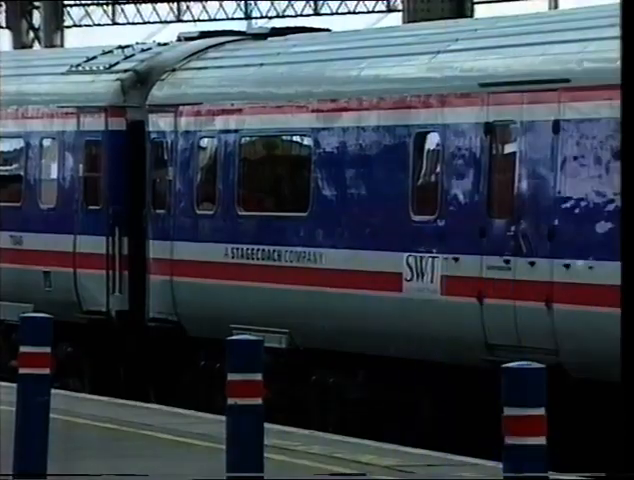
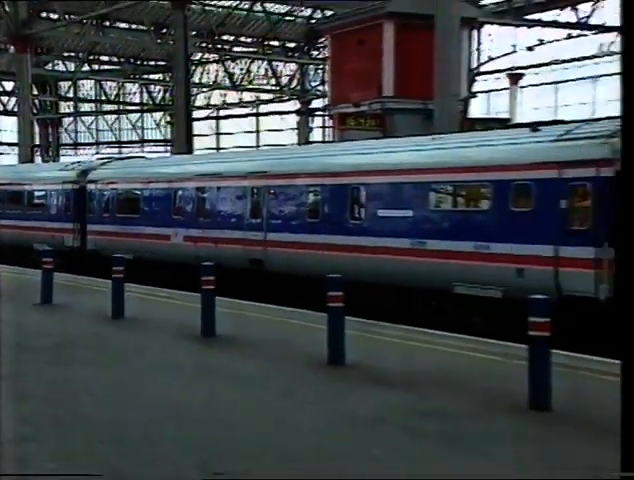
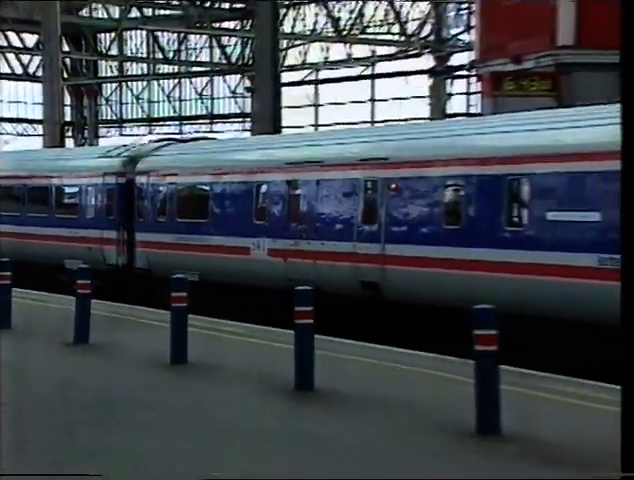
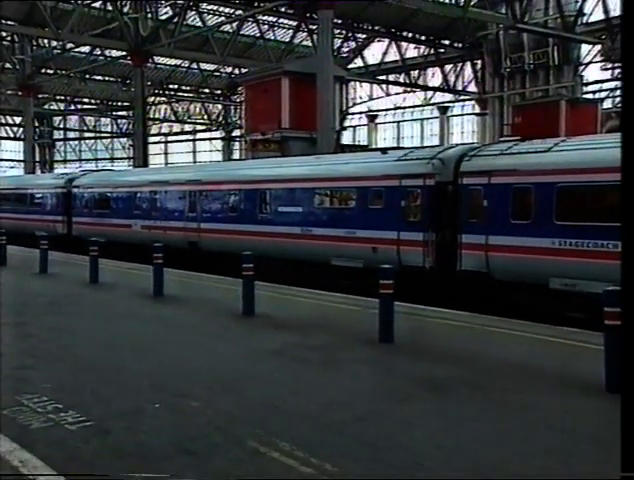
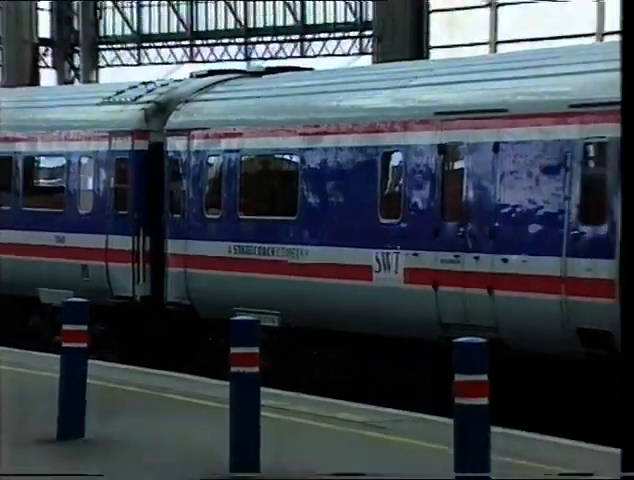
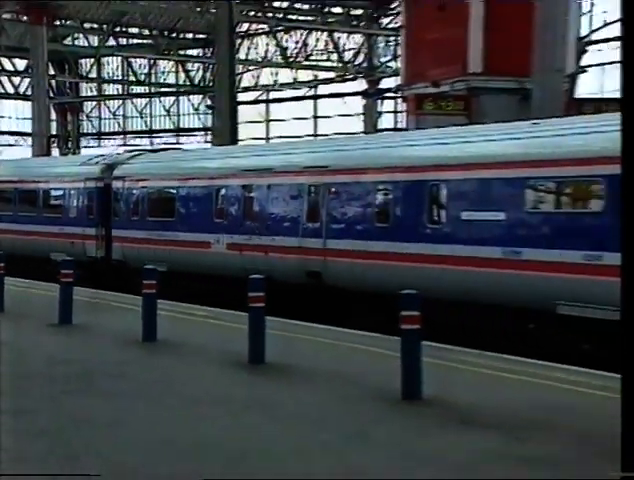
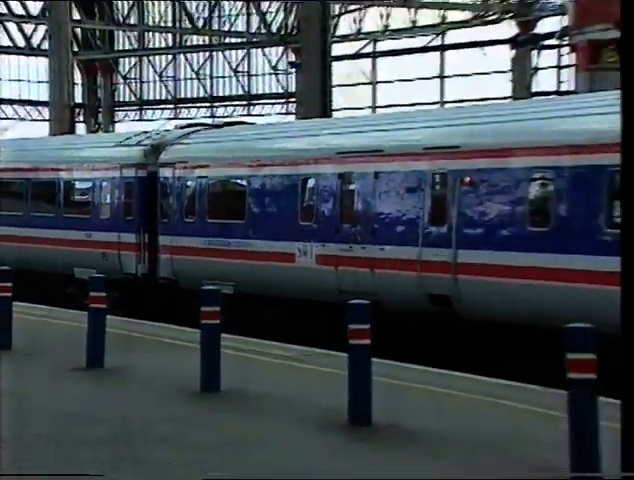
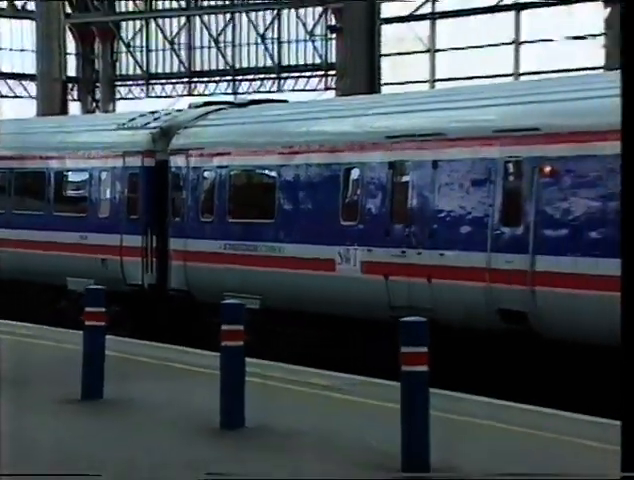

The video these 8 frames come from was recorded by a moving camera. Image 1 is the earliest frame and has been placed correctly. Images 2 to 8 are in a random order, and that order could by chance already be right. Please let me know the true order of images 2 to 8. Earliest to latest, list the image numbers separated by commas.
5, 8, 7, 3, 6, 2, 4
